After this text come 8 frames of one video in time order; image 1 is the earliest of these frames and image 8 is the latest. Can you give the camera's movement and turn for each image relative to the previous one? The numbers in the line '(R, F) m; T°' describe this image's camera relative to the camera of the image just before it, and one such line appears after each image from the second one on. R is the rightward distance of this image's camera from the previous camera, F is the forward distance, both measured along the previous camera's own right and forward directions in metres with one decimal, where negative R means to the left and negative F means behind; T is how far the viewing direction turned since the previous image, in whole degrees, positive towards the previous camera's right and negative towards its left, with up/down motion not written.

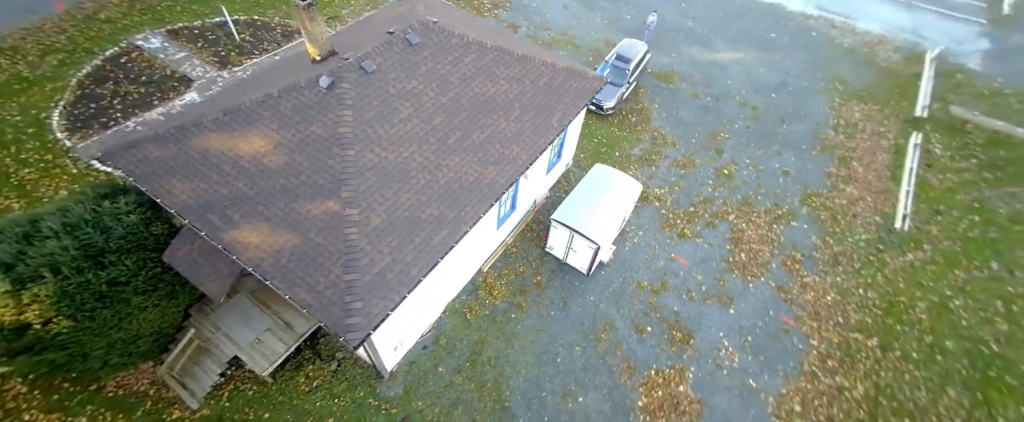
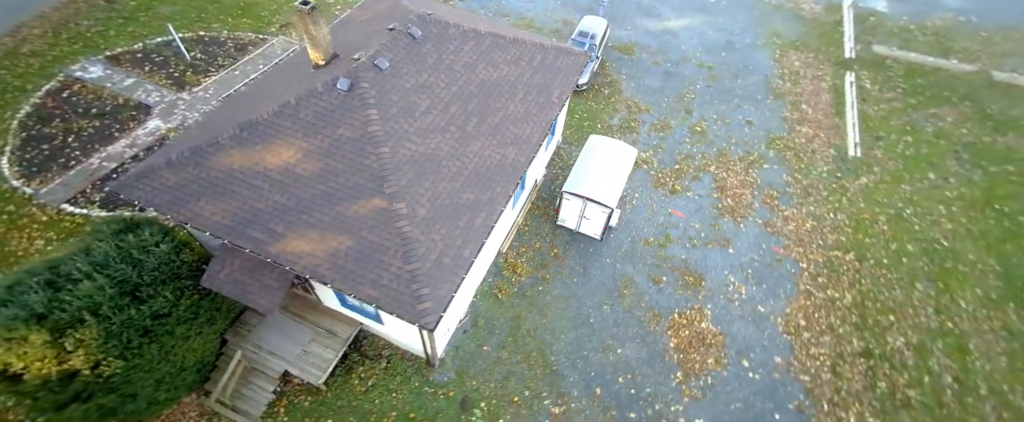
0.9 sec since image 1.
(-1.9, -0.4) m; +6°
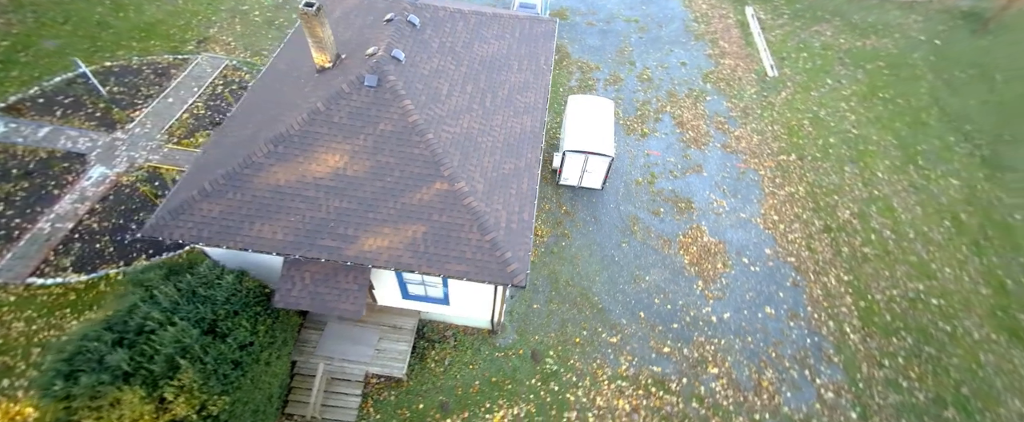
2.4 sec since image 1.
(-3.1, -0.5) m; +10°
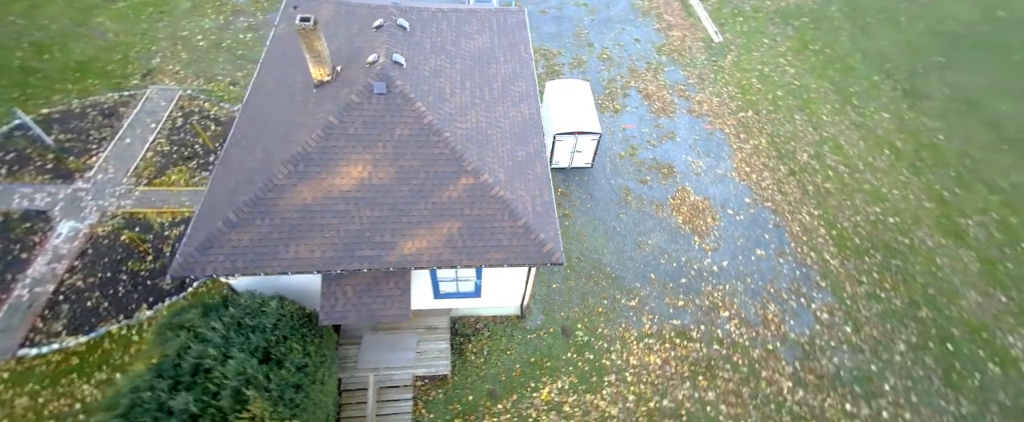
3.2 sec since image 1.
(-1.7, -0.3) m; +6°
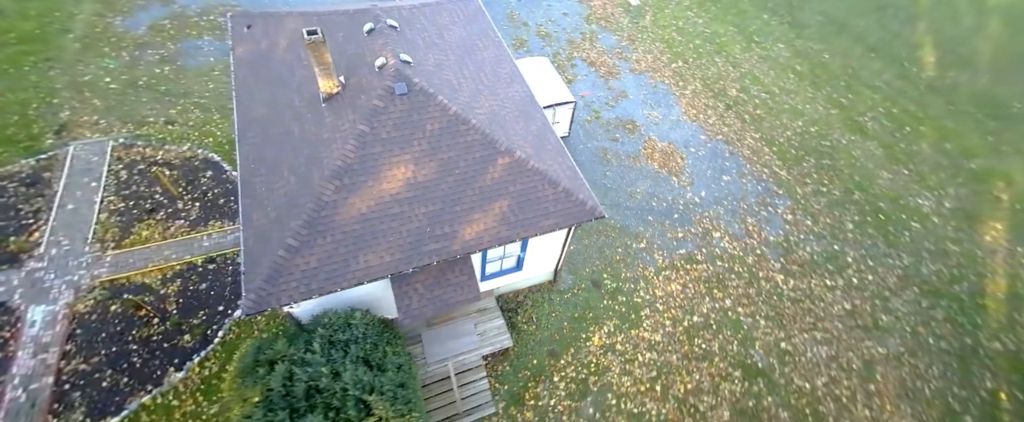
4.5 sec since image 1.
(-2.9, -0.5) m; +10°
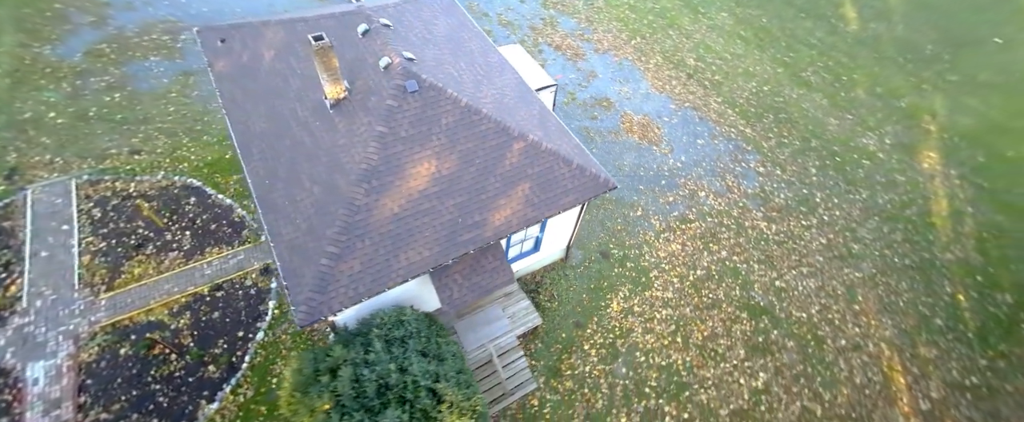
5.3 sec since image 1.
(-1.7, -0.3) m; +6°
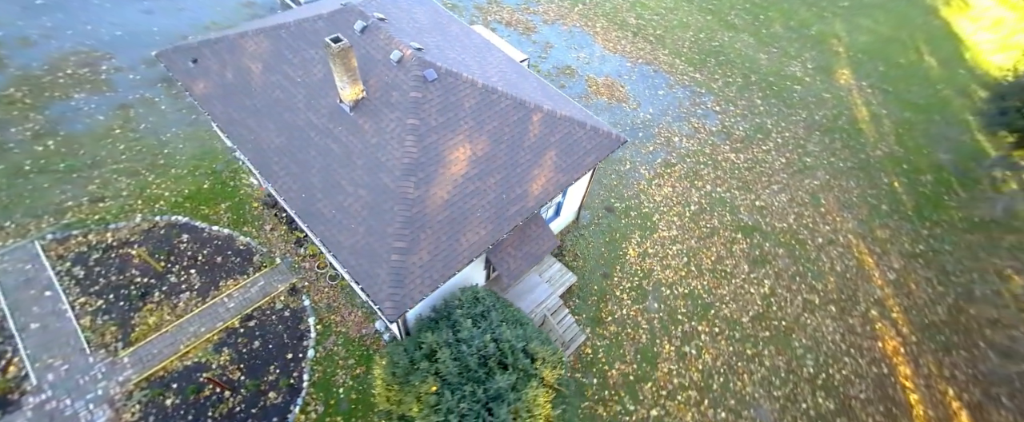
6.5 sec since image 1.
(-2.6, -0.4) m; +8°
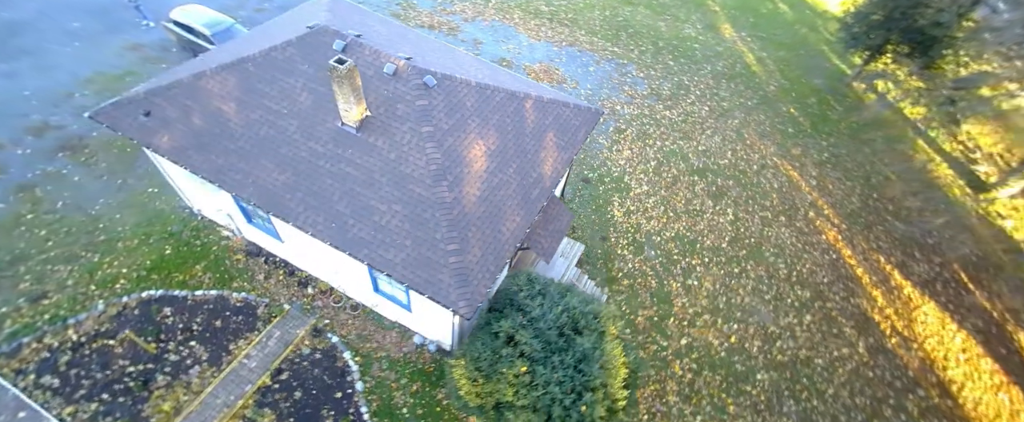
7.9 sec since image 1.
(-2.9, -0.3) m; +12°
